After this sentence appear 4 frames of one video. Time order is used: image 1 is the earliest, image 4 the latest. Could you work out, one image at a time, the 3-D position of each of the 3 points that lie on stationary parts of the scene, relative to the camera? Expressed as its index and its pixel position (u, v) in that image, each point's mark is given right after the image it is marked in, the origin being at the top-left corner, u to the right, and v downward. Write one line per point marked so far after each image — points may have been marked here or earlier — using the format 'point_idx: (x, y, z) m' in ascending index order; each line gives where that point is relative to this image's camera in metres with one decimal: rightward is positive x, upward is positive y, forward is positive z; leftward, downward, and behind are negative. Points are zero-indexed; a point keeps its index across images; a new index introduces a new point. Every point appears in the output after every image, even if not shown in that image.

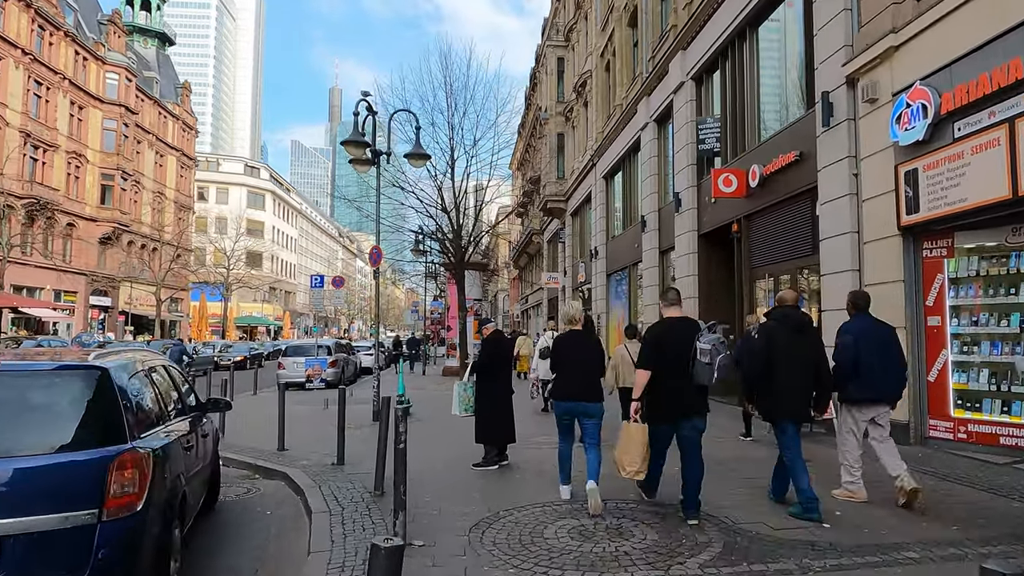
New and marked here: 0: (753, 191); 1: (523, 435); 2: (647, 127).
0: (+4.7, +1.9, +12.8) m
1: (+0.2, -2.2, +9.9) m
2: (+4.0, +4.8, +19.8) m
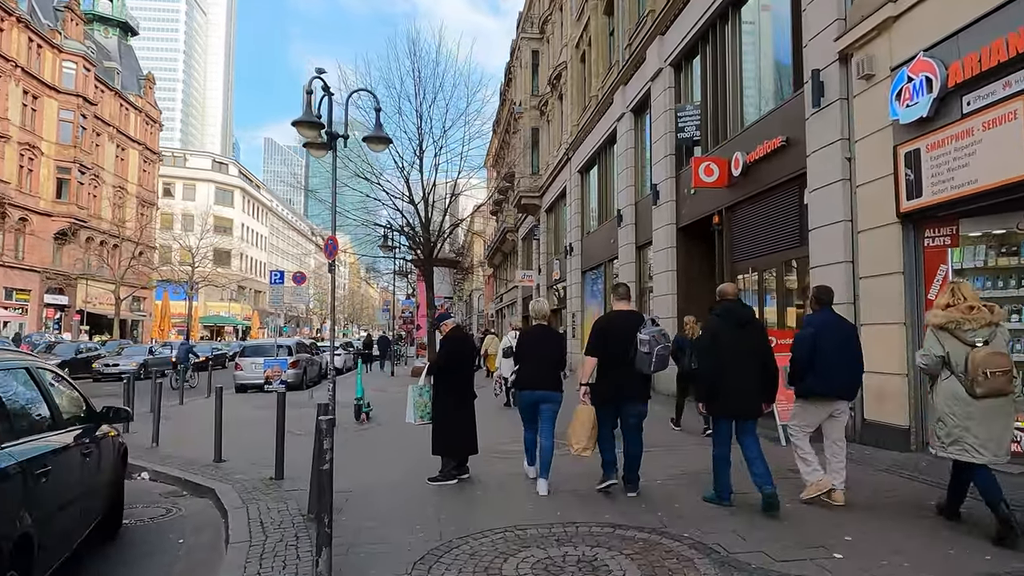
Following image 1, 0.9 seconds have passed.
0: (+4.1, +2.0, +12.1) m
1: (-0.3, -2.1, +9.0) m
2: (+3.2, +4.9, +19.0) m
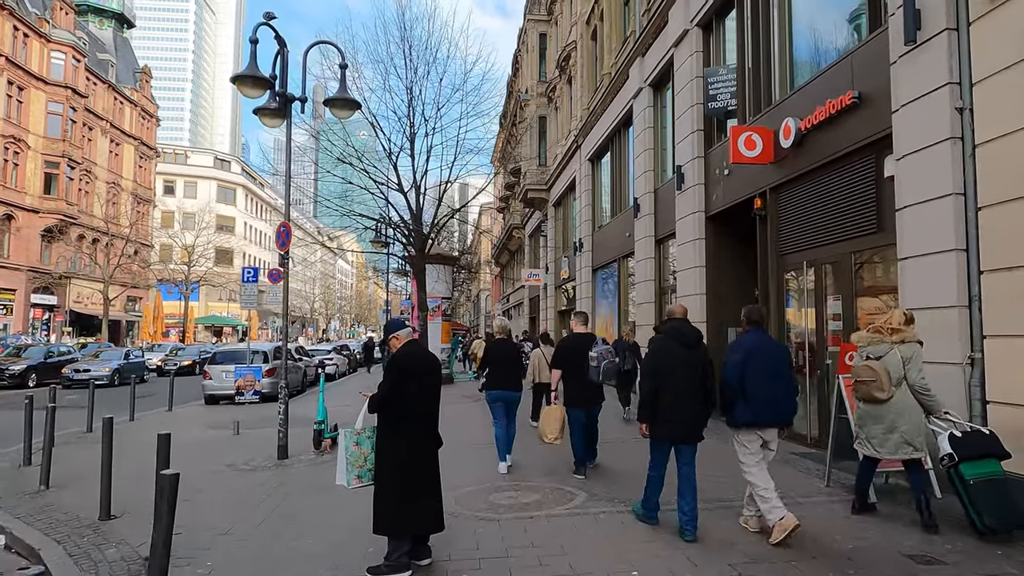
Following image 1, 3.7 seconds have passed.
0: (+4.0, +2.0, +9.8) m
1: (-0.4, -2.1, +6.8) m
2: (+3.2, +4.9, +16.8) m
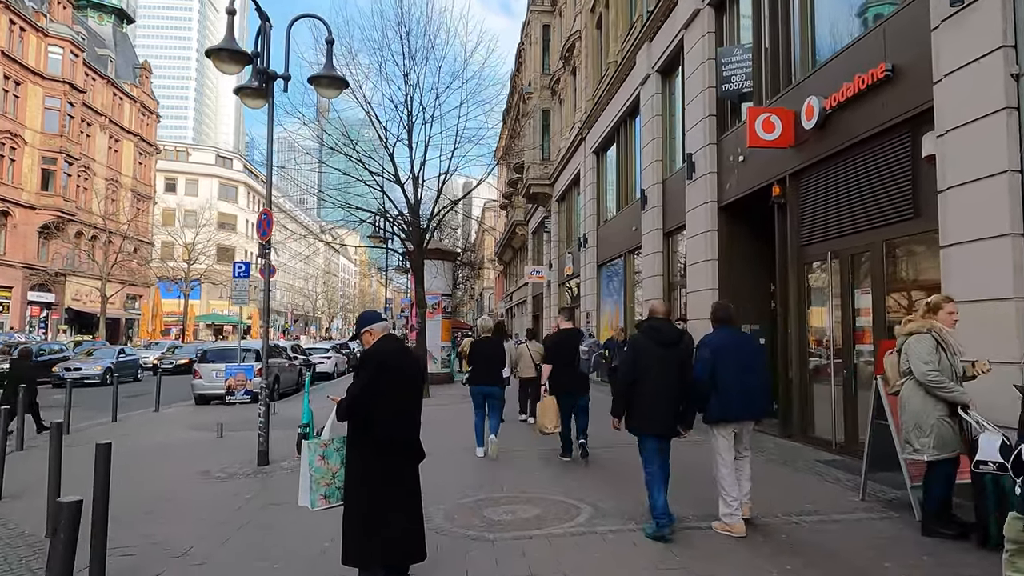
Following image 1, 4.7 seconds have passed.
0: (+4.0, +2.1, +9.1) m
1: (-0.4, -2.0, +6.1) m
2: (+3.3, +5.0, +16.0) m
